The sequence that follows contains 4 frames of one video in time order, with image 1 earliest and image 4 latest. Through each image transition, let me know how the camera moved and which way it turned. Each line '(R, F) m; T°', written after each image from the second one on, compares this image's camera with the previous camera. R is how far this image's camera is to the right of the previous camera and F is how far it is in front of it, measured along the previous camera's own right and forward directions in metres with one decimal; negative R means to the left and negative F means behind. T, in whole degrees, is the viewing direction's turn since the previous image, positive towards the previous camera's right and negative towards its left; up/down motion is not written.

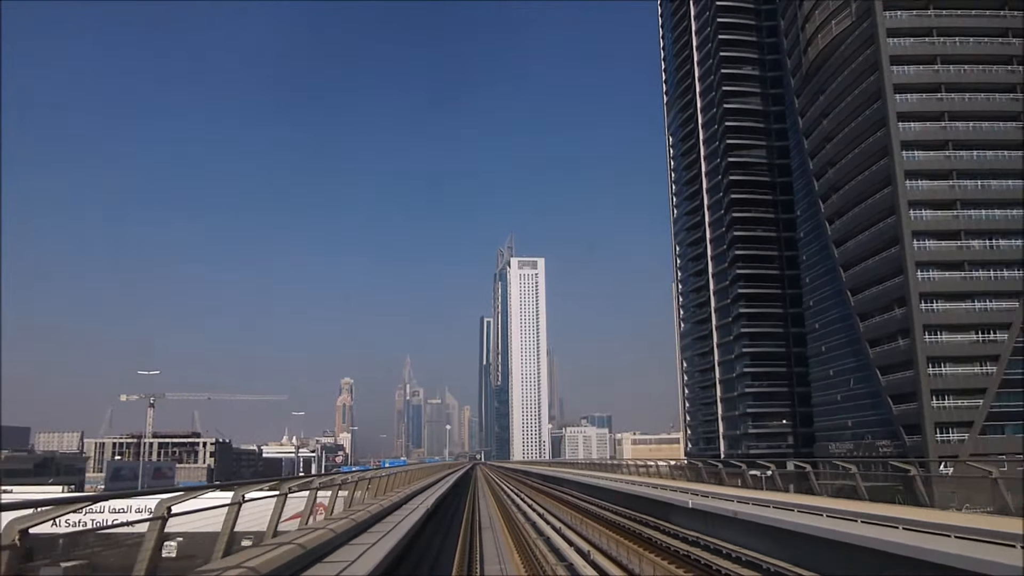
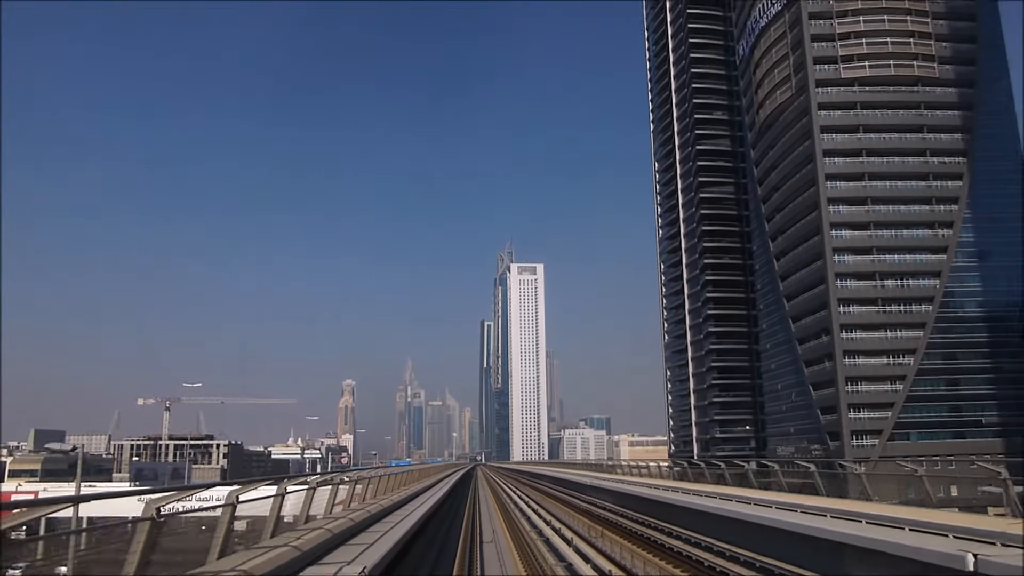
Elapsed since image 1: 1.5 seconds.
(0.0, -0.8) m; 0°
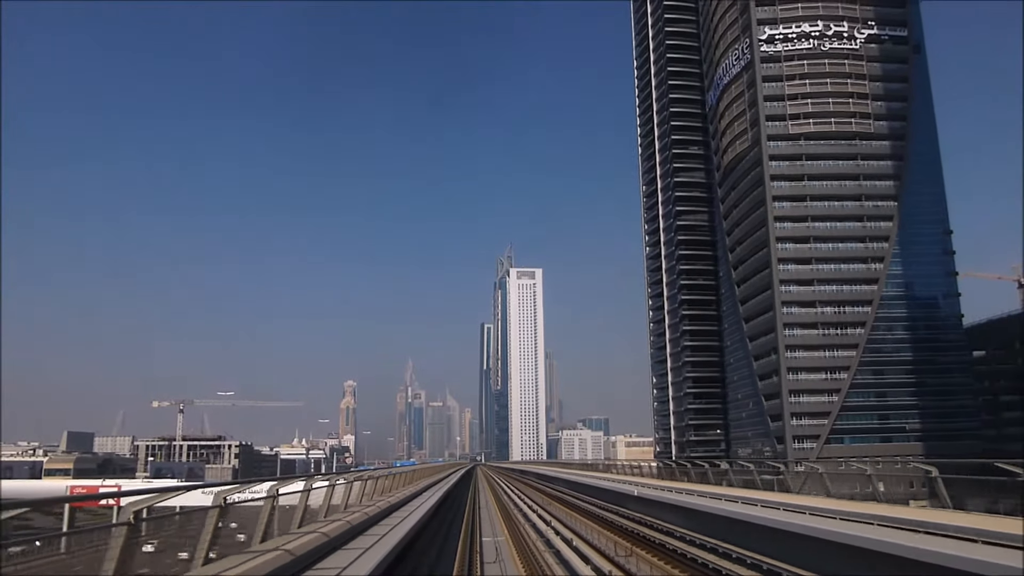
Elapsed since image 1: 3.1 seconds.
(0.0, -0.8) m; 0°
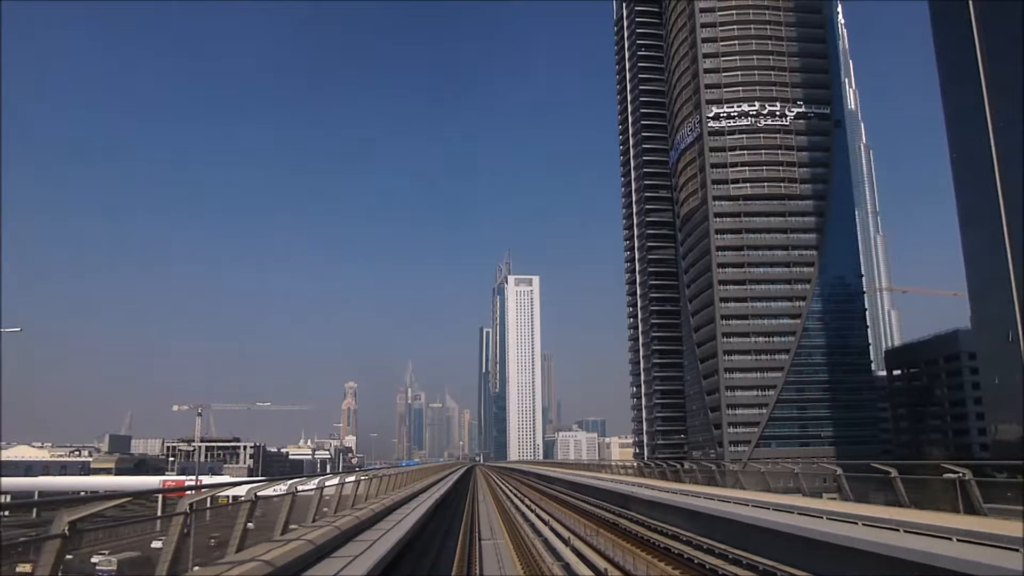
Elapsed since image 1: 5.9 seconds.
(+0.1, -1.3) m; 0°
